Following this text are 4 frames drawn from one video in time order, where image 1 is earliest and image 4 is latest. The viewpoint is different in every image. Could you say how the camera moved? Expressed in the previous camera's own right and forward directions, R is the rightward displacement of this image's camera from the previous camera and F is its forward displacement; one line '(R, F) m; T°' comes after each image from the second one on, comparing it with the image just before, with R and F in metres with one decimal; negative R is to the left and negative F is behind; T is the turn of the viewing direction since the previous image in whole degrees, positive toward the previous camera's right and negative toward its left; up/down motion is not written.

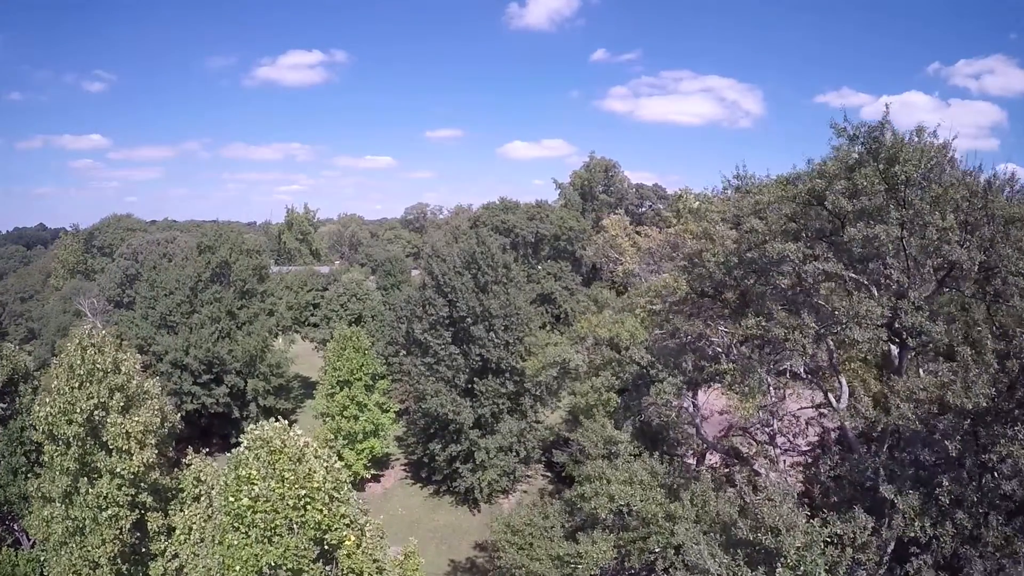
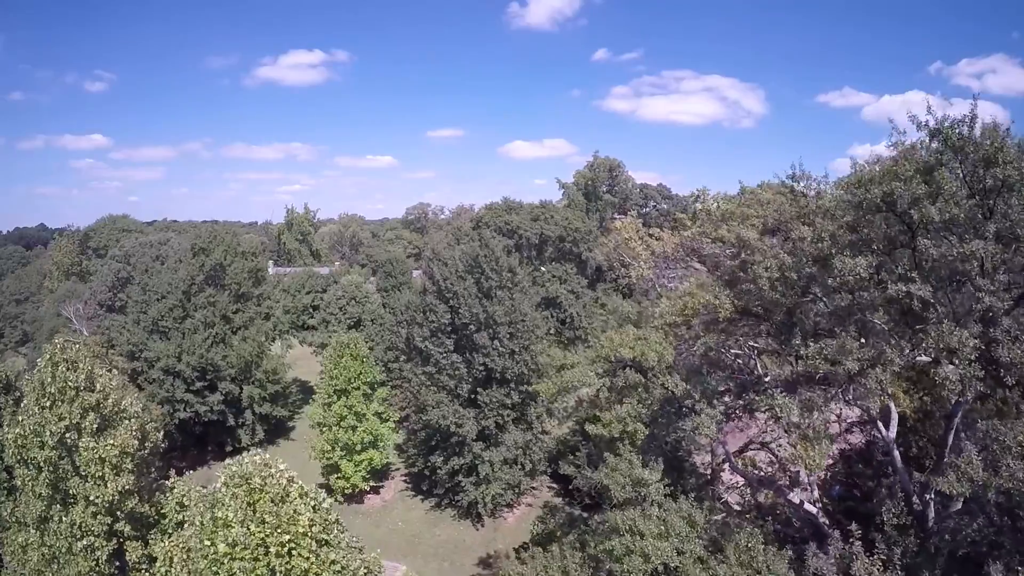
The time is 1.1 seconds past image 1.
(-0.2, +1.1) m; 0°
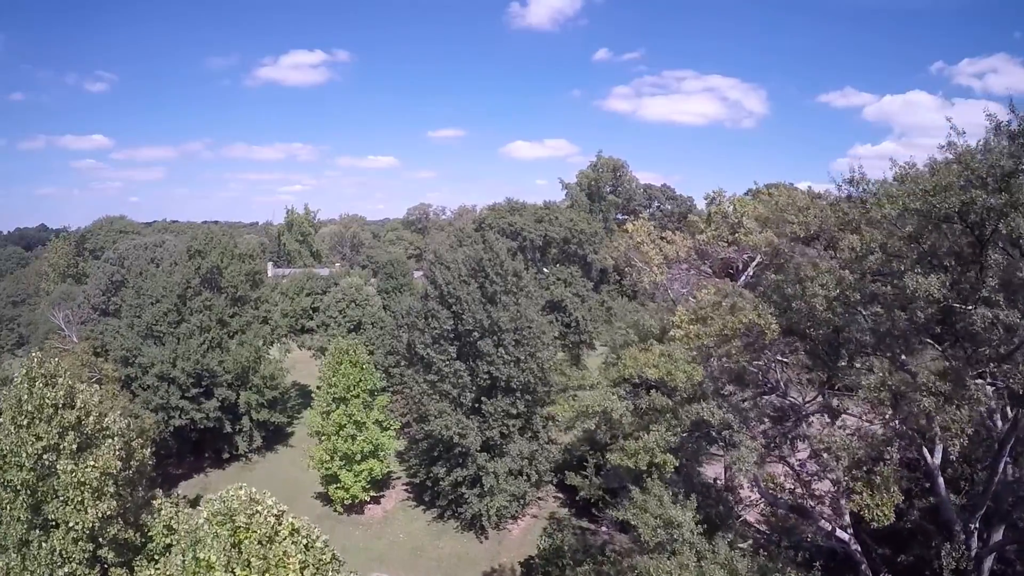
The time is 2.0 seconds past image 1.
(-0.2, +0.8) m; 0°
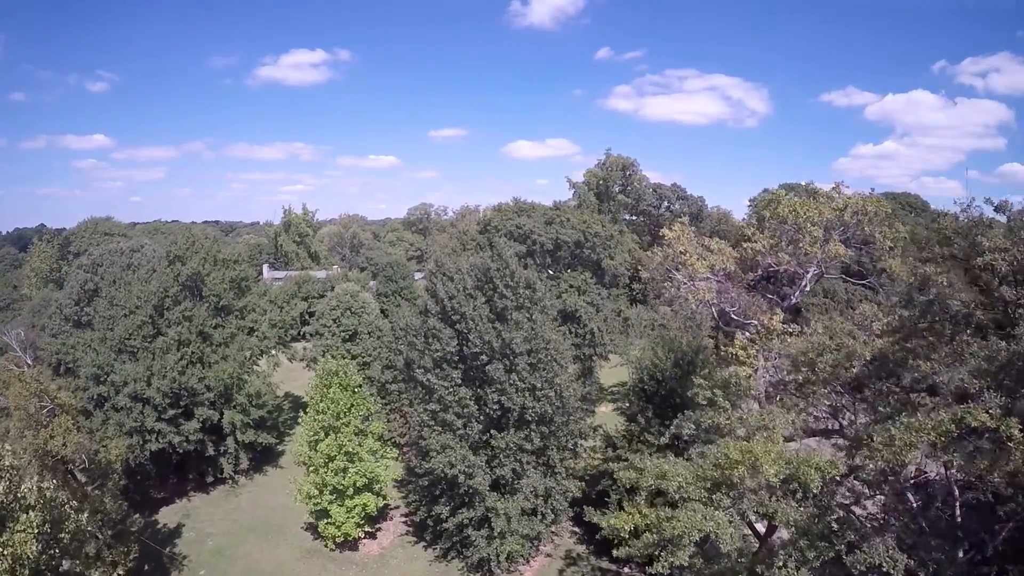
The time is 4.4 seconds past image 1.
(-0.4, +2.7) m; 0°
